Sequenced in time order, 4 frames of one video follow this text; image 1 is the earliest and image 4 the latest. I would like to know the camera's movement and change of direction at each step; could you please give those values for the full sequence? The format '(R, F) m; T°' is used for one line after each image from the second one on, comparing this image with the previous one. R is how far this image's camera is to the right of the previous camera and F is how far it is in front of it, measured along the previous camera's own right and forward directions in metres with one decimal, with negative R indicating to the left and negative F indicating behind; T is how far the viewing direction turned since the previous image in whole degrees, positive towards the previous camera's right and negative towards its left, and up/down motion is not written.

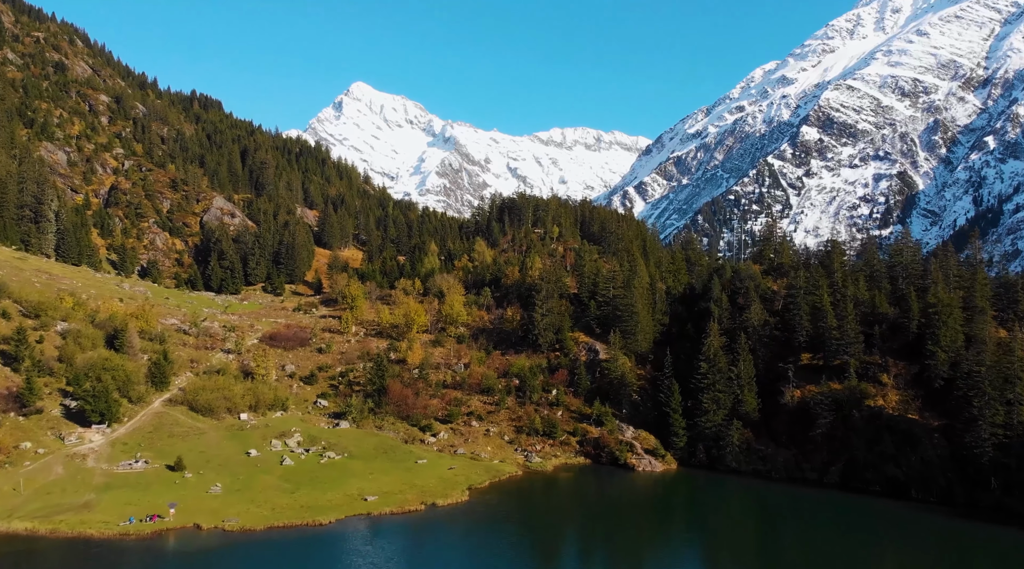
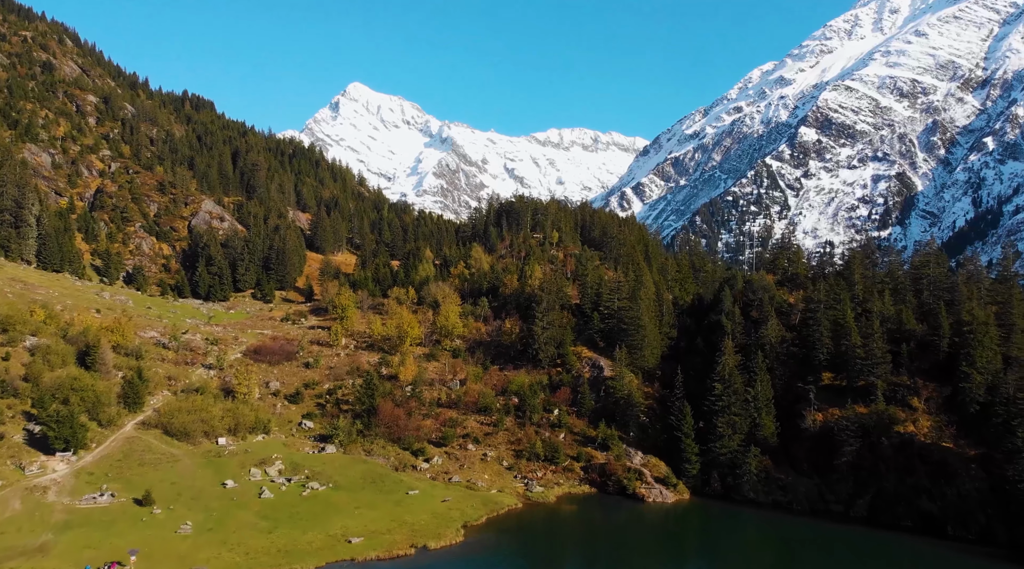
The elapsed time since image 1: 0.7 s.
(-0.1, +4.8) m; 0°
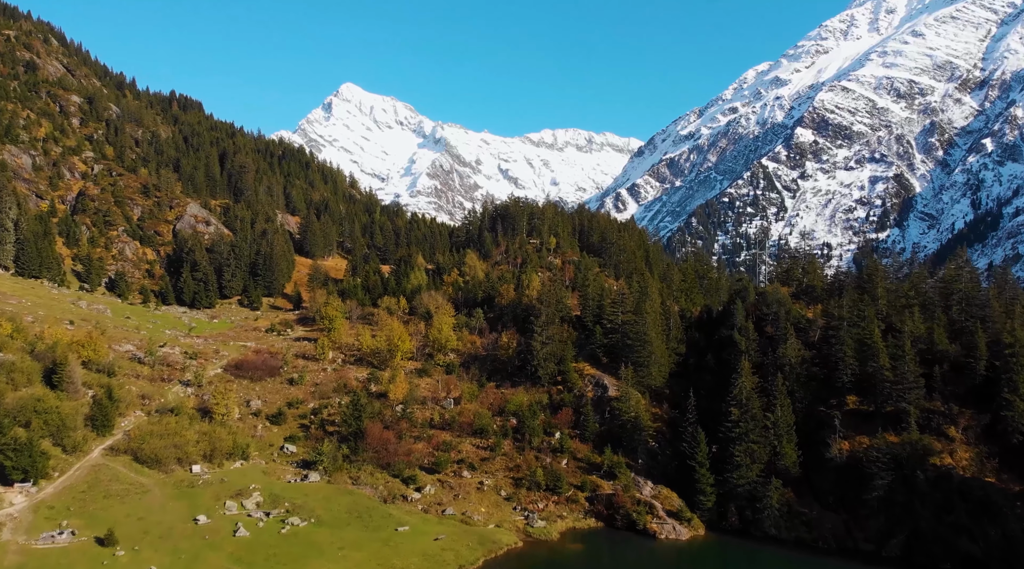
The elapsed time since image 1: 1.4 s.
(-0.3, +4.9) m; 0°
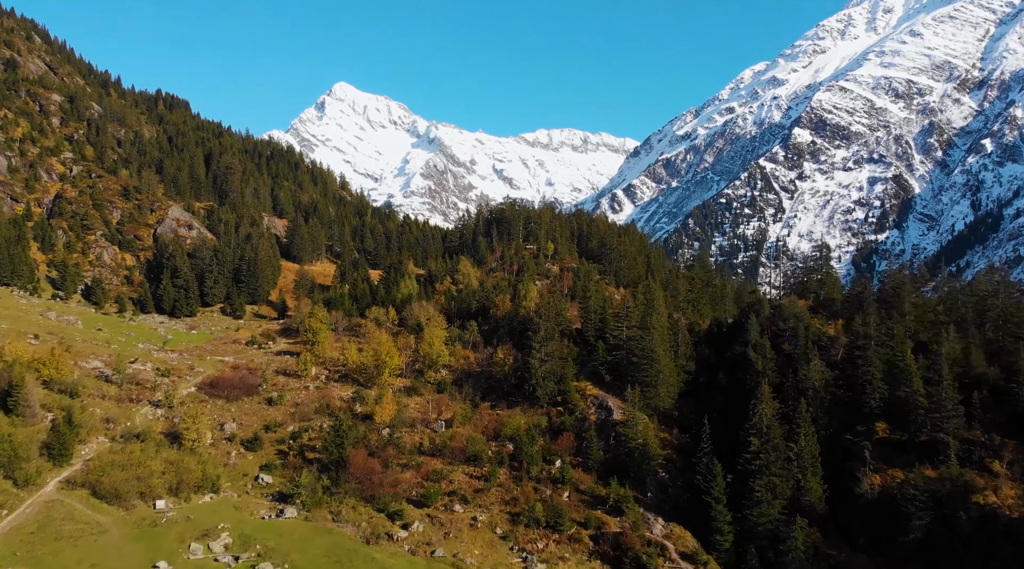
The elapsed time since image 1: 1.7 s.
(0.0, +5.5) m; 0°
